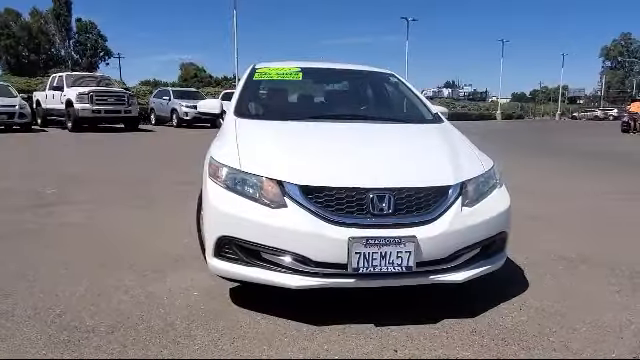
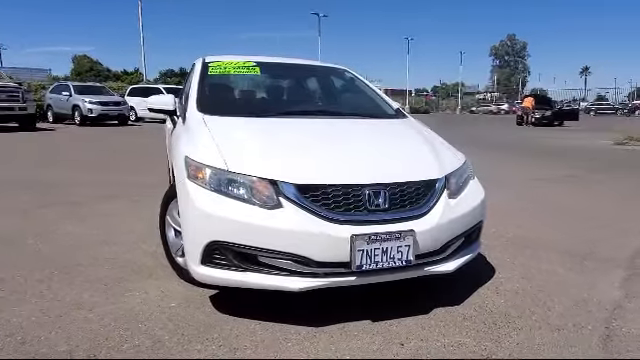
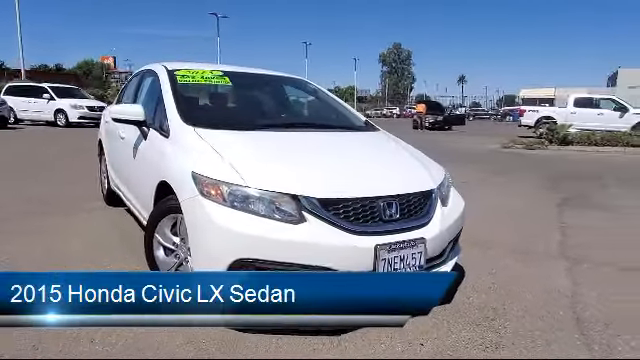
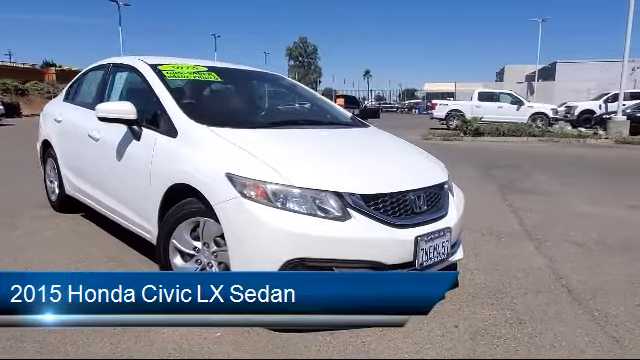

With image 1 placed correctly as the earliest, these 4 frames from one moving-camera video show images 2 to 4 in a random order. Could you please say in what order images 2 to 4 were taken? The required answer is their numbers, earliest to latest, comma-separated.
2, 3, 4
